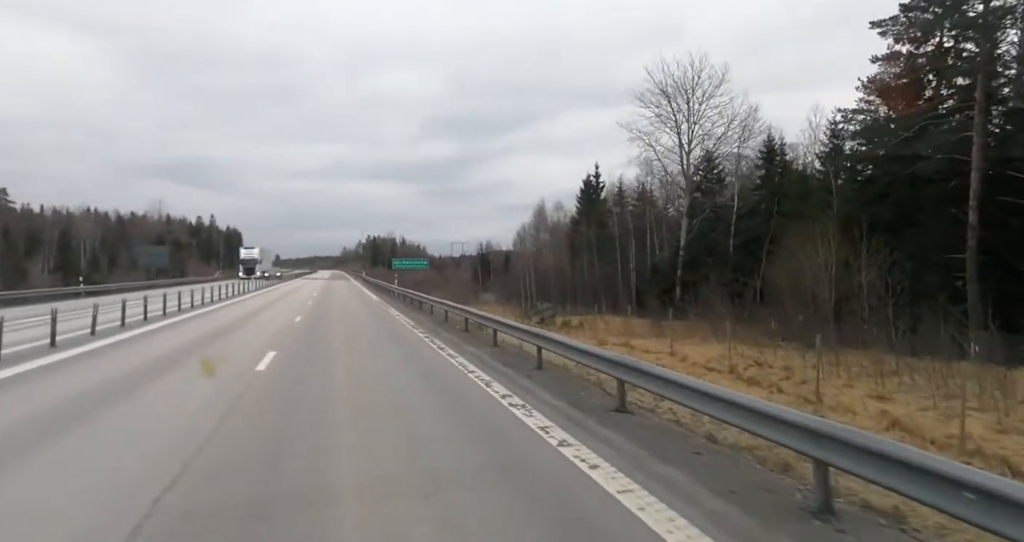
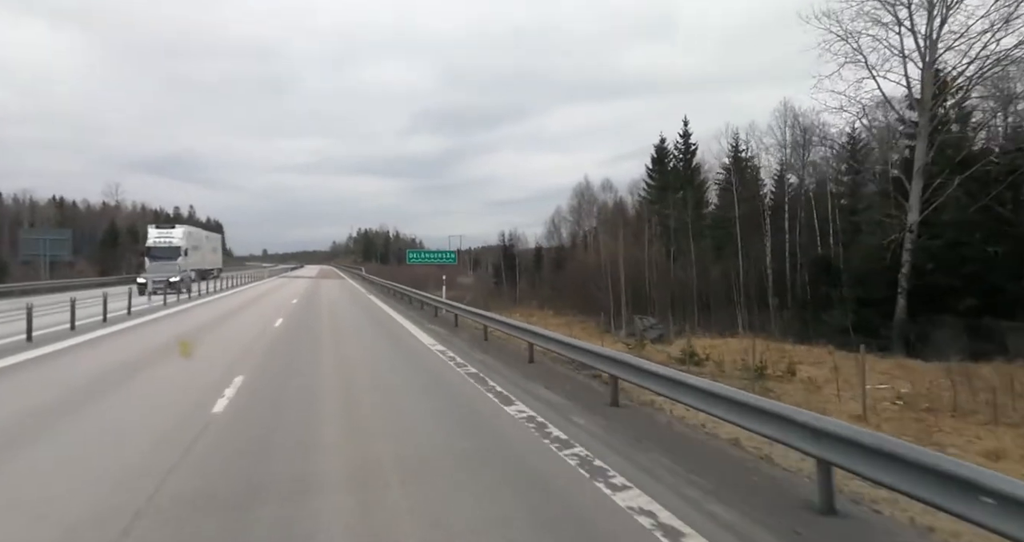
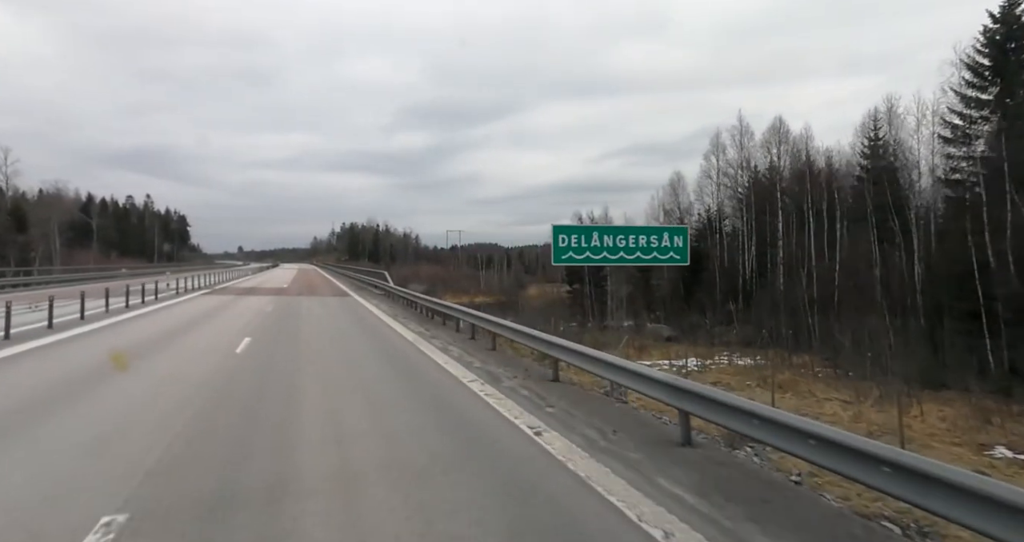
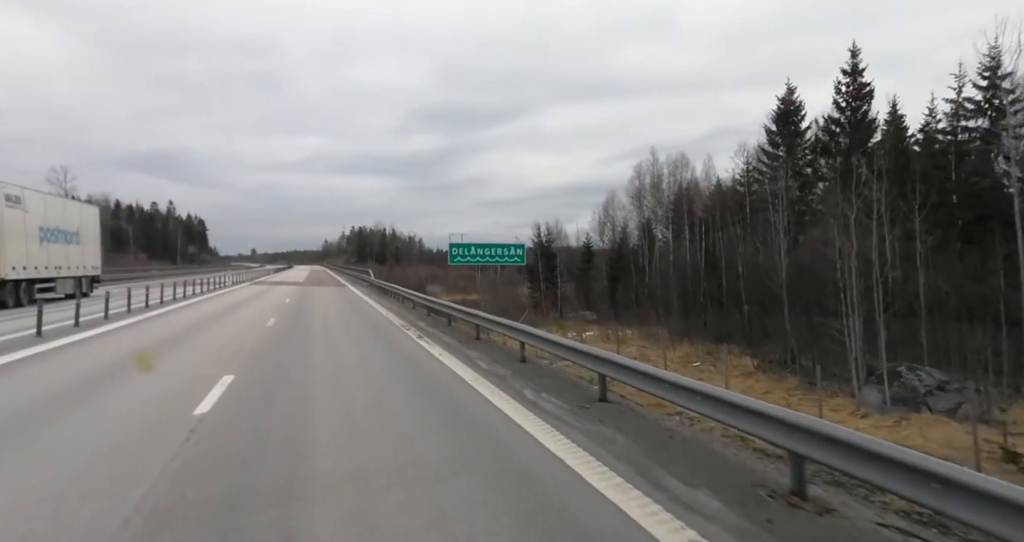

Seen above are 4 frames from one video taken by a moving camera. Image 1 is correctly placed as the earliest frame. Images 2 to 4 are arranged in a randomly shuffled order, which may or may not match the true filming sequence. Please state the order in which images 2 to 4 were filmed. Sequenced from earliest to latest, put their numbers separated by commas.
2, 4, 3
